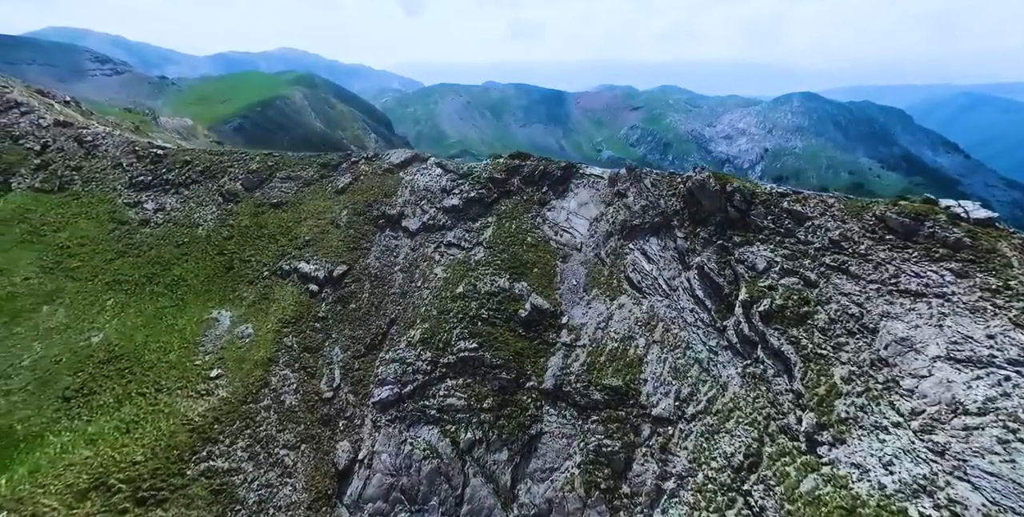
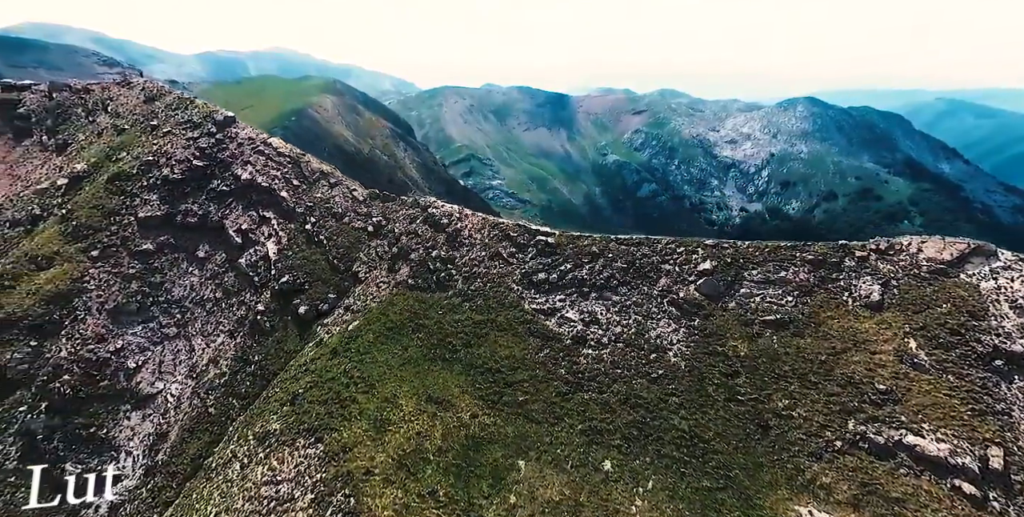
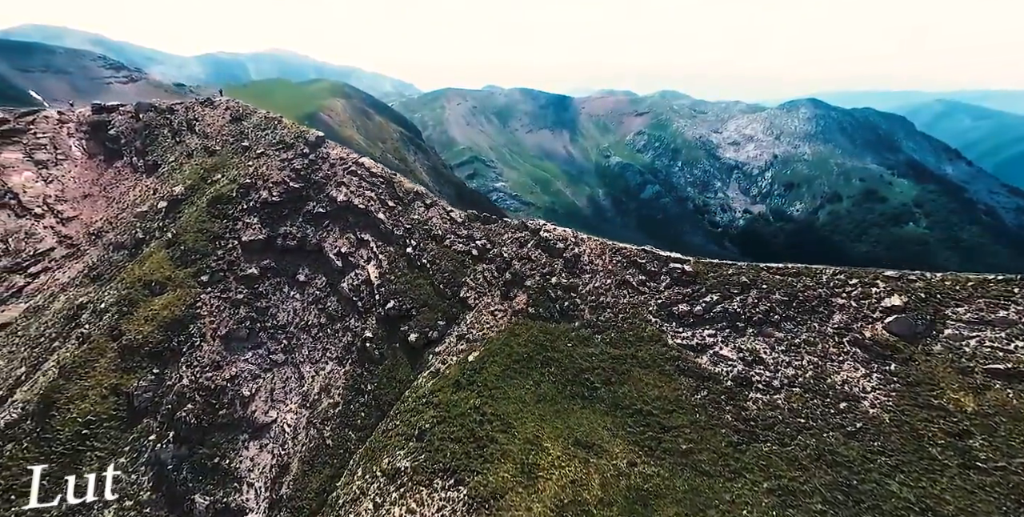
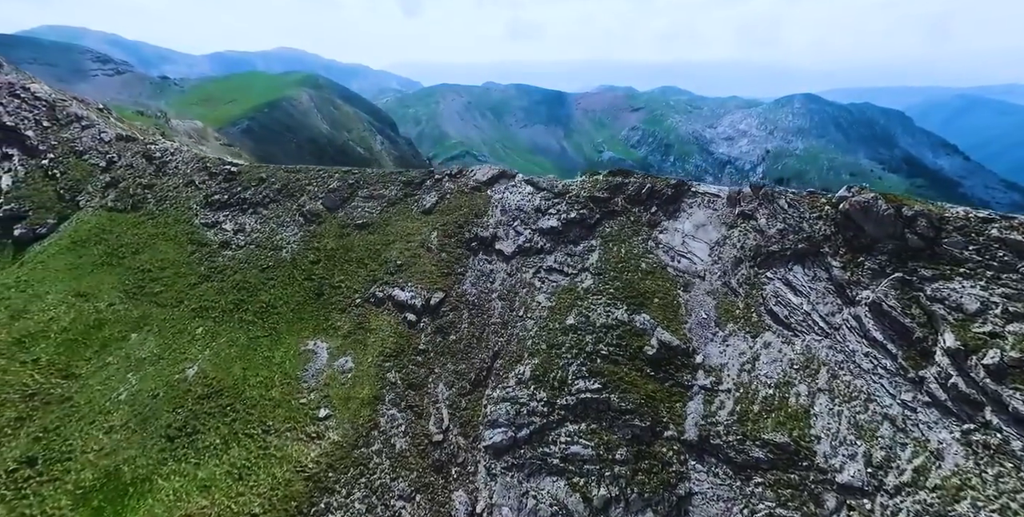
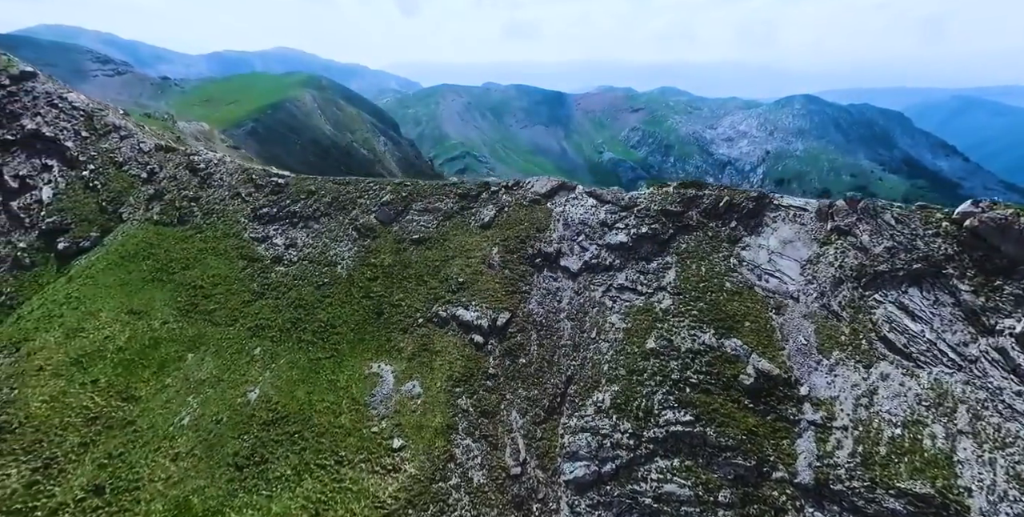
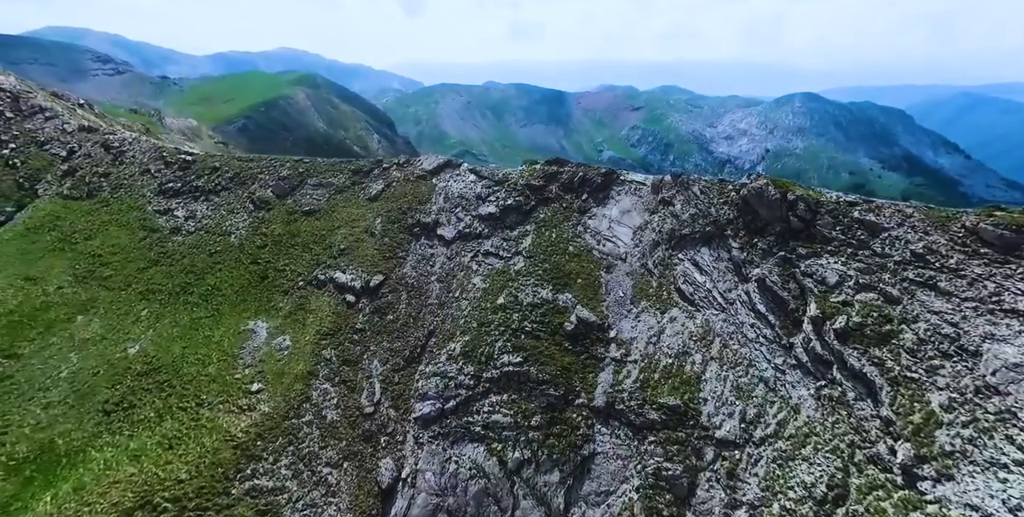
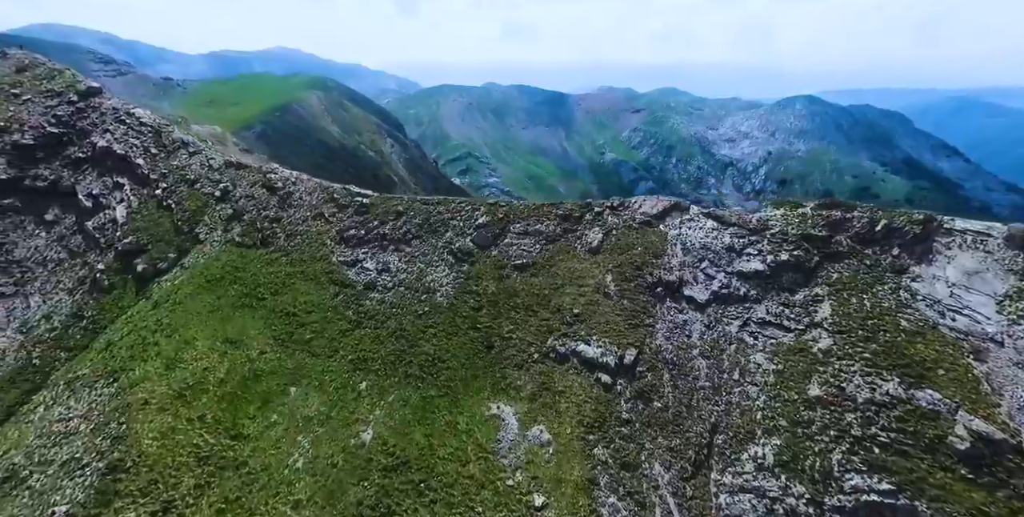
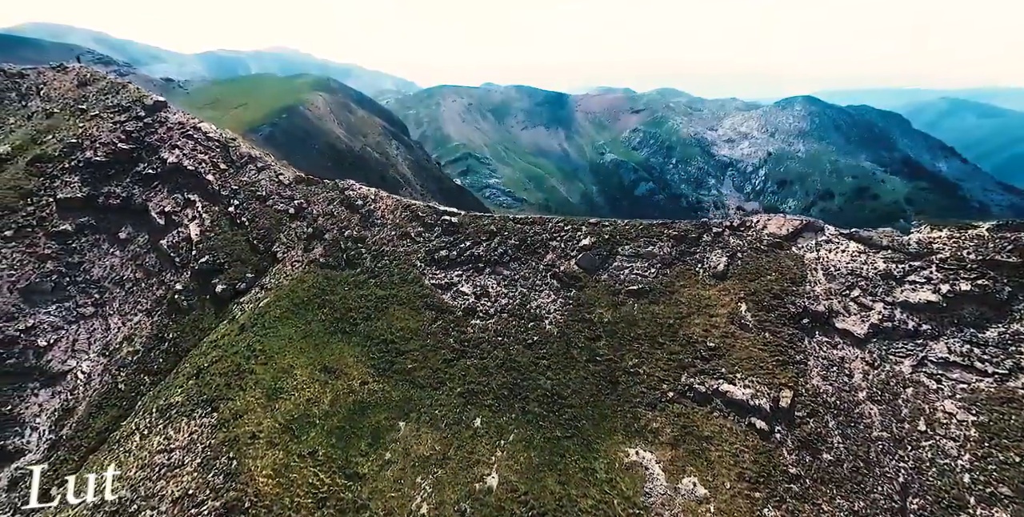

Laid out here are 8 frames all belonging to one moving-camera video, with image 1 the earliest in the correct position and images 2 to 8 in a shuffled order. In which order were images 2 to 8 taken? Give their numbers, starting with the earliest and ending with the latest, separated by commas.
6, 4, 5, 7, 8, 2, 3
